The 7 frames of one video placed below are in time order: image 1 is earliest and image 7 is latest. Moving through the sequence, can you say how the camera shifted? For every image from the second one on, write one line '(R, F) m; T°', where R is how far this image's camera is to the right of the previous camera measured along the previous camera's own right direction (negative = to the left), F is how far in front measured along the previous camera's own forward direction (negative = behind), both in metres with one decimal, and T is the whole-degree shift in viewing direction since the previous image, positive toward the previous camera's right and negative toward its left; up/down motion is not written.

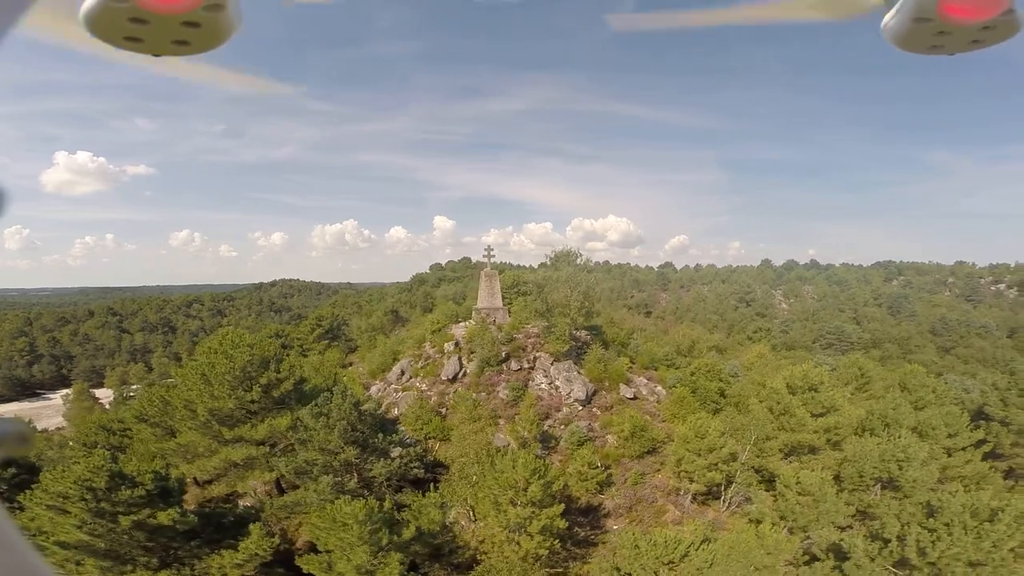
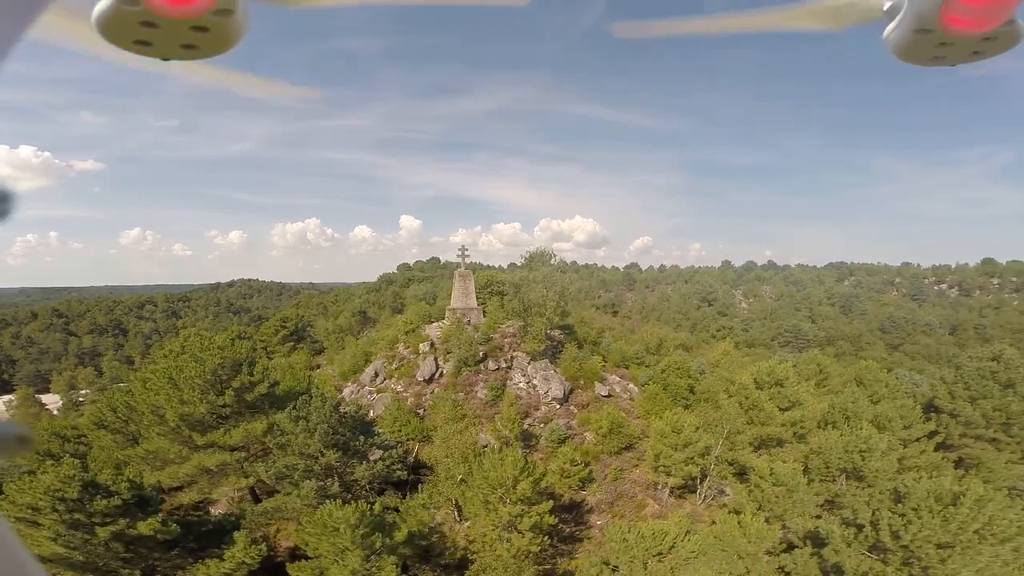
(-0.3, -0.1) m; +4°
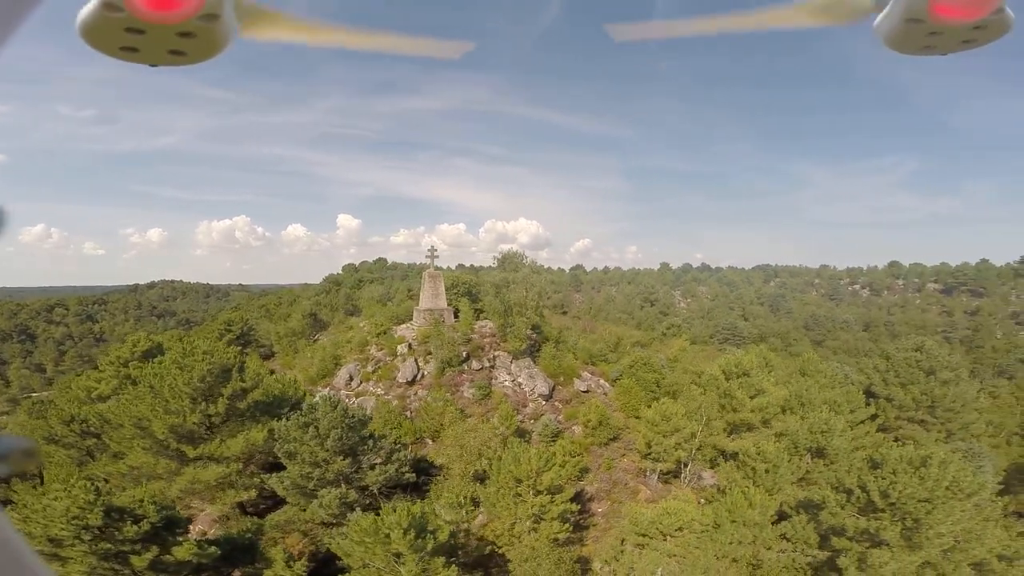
(-1.1, -0.3) m; +7°
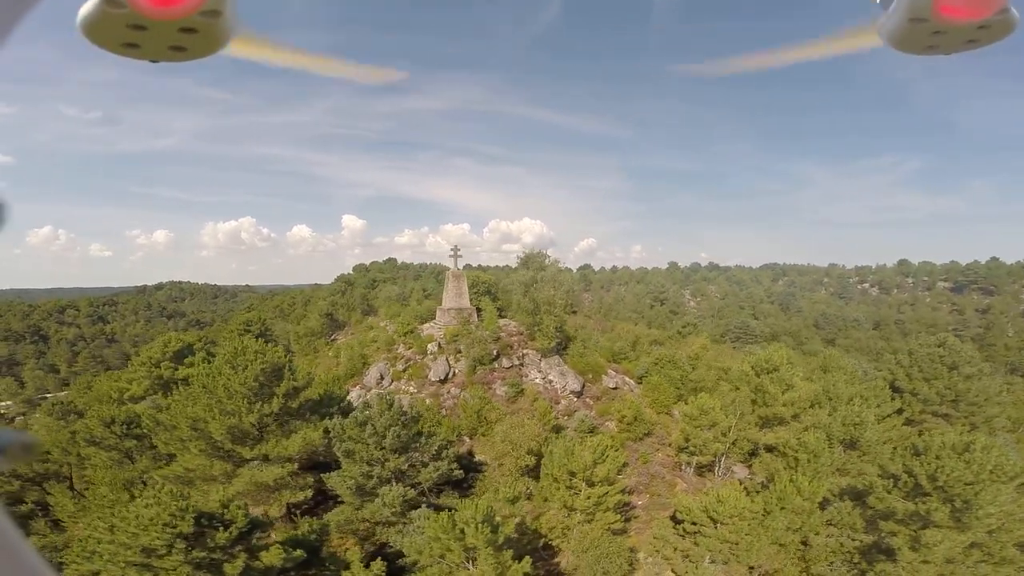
(-0.7, -0.3) m; 0°
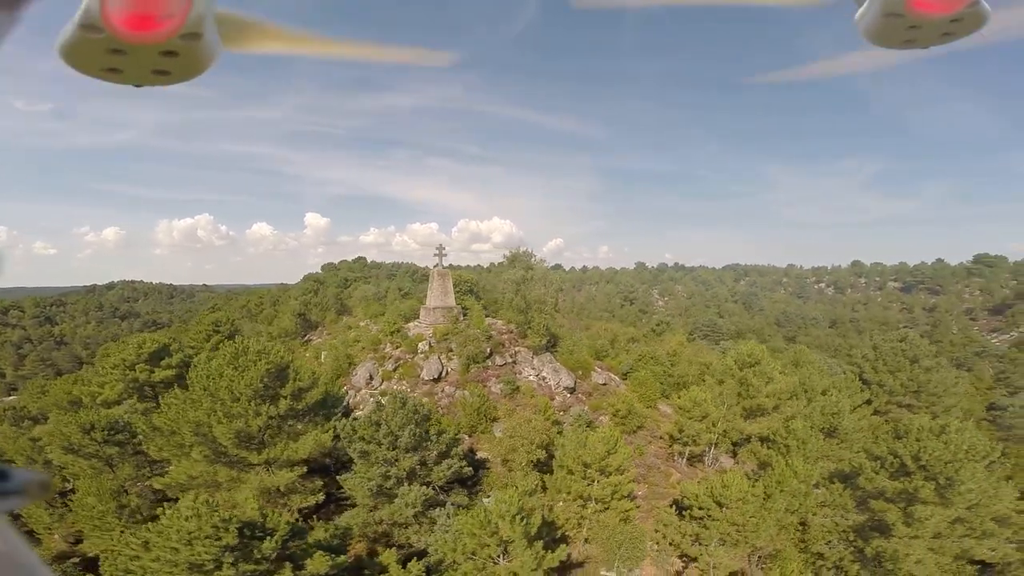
(-0.7, -0.3) m; +4°
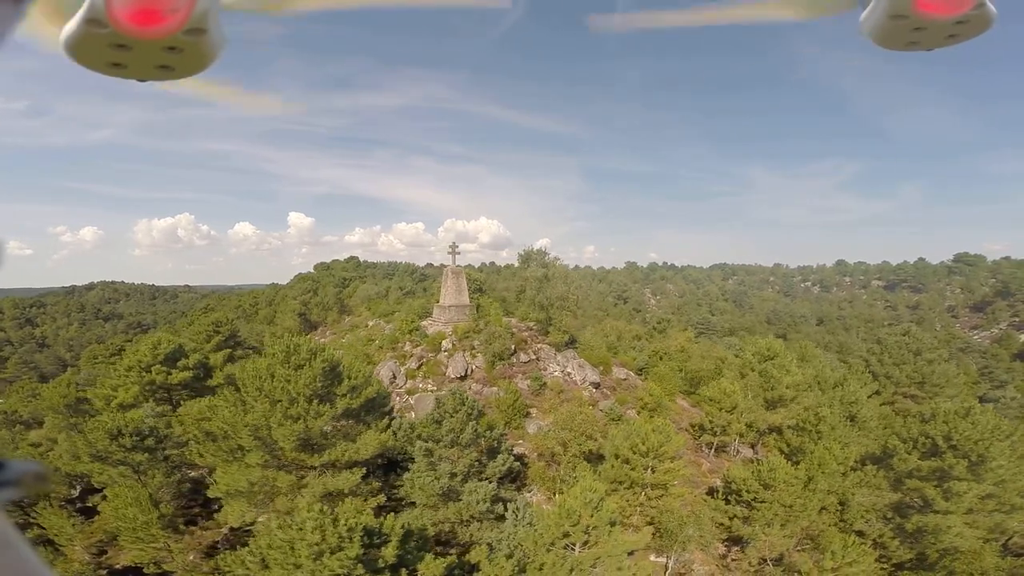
(-1.0, -0.4) m; +2°
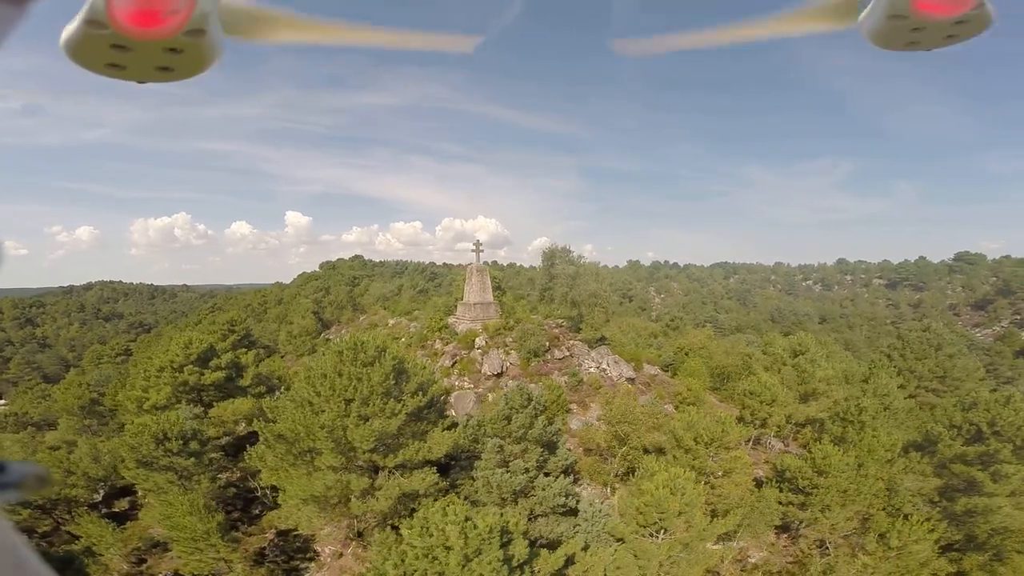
(-1.1, -0.4) m; 0°
